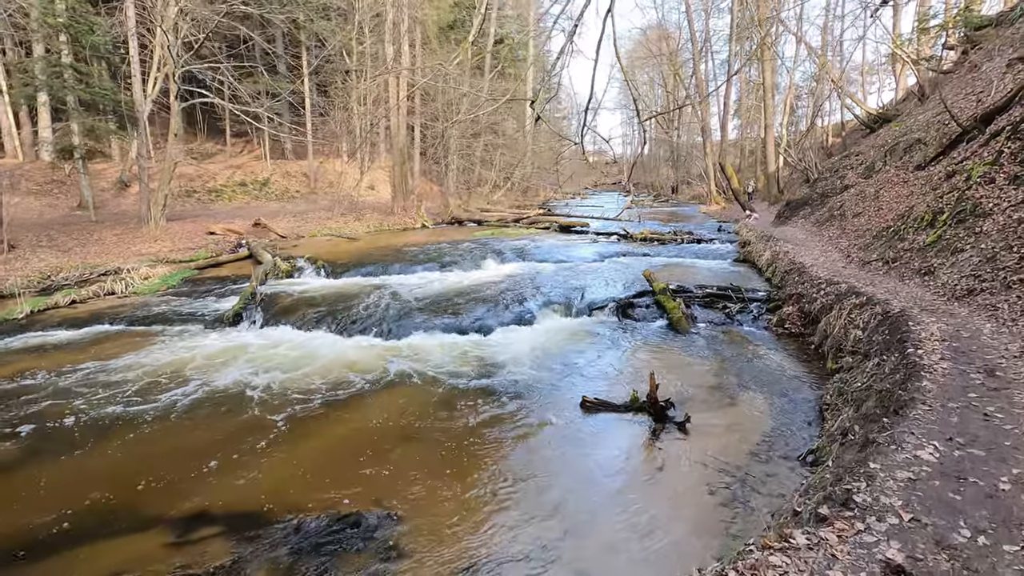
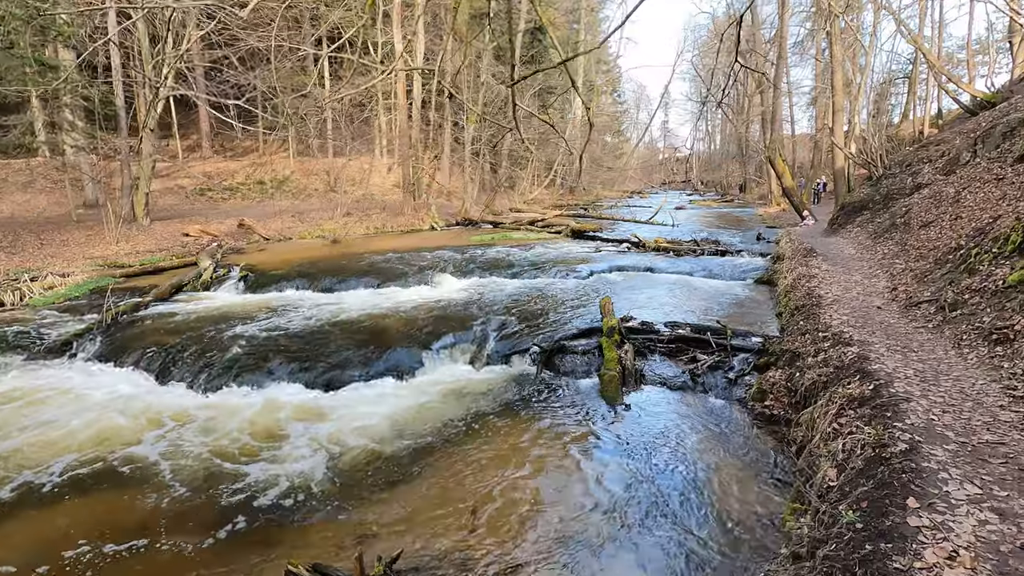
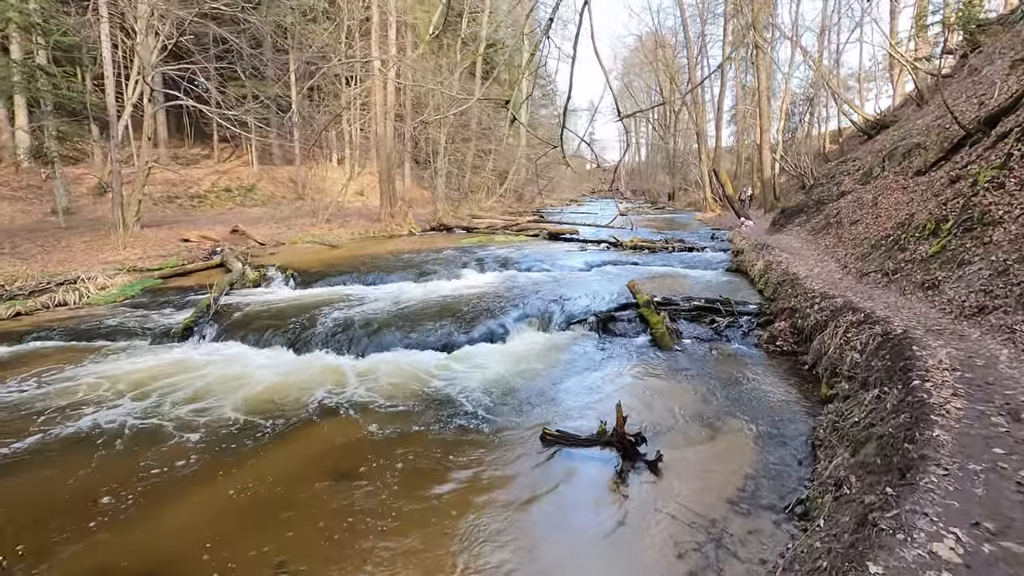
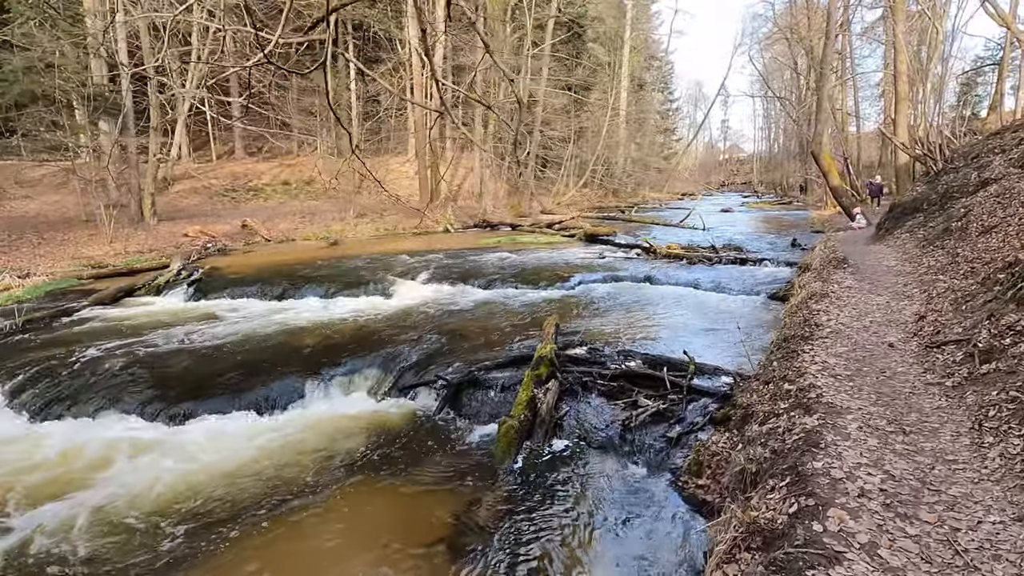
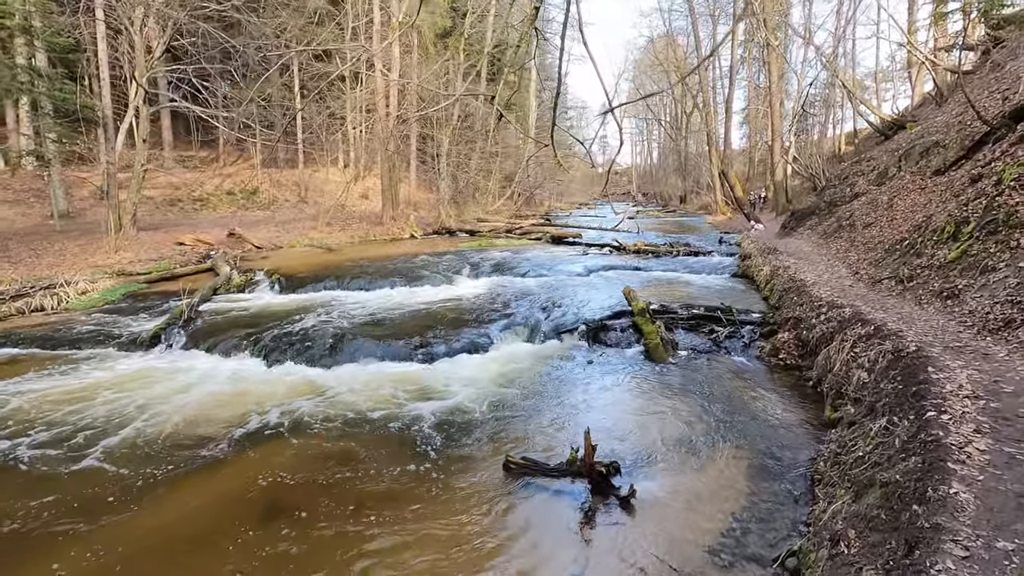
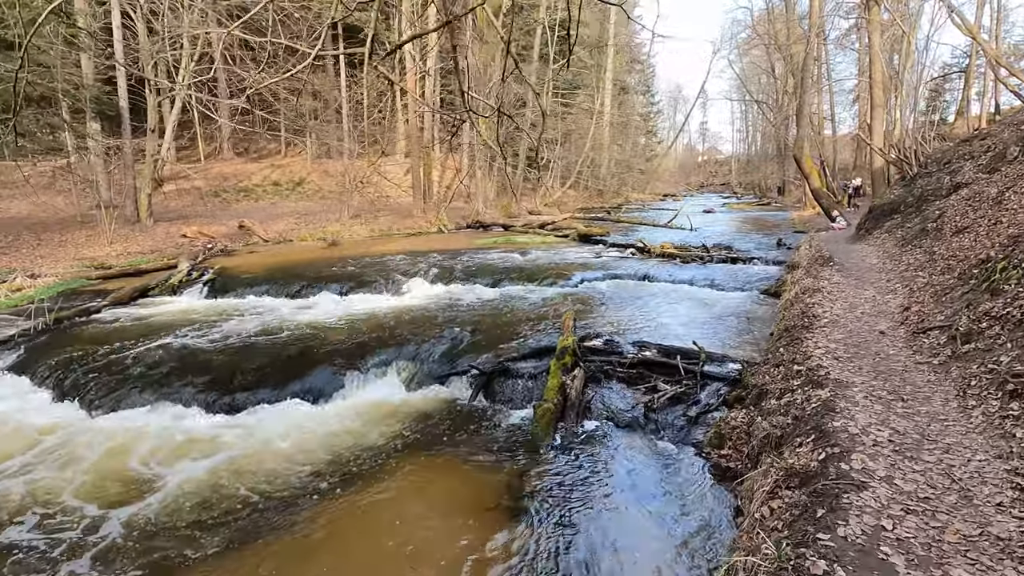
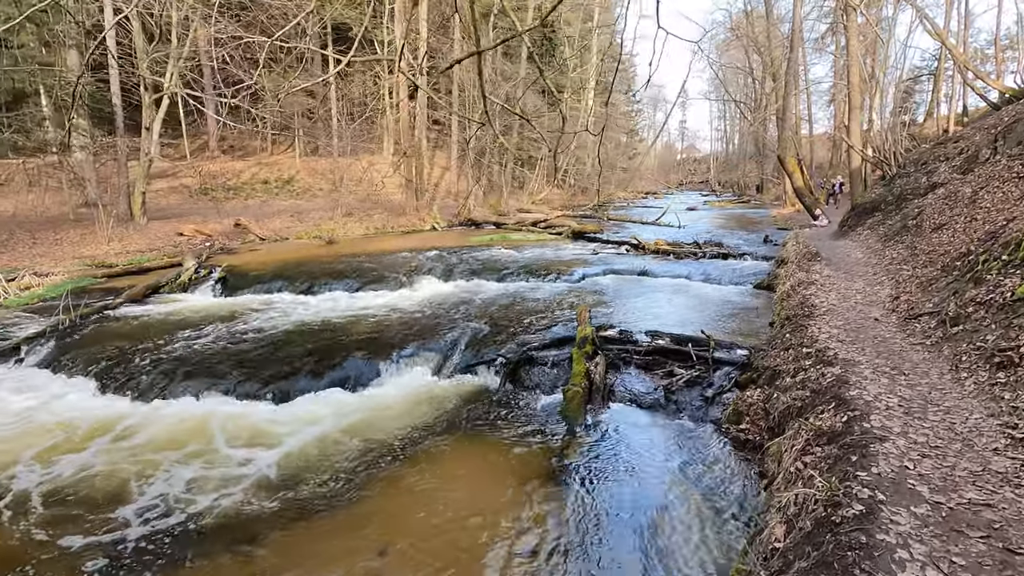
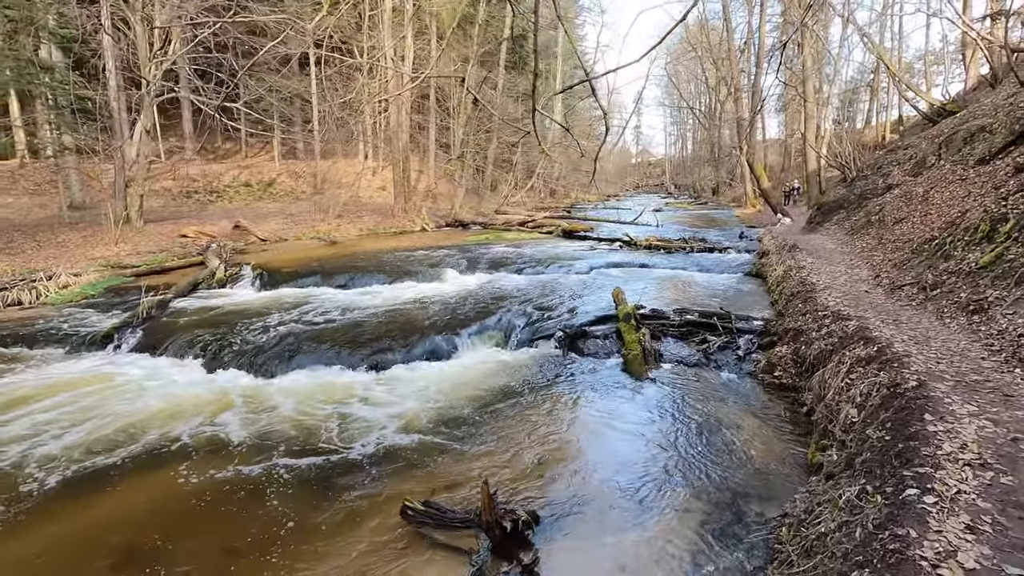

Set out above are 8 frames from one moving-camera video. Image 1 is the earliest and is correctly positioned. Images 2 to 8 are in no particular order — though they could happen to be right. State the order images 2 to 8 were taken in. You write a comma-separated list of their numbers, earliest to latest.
3, 5, 8, 2, 7, 6, 4
